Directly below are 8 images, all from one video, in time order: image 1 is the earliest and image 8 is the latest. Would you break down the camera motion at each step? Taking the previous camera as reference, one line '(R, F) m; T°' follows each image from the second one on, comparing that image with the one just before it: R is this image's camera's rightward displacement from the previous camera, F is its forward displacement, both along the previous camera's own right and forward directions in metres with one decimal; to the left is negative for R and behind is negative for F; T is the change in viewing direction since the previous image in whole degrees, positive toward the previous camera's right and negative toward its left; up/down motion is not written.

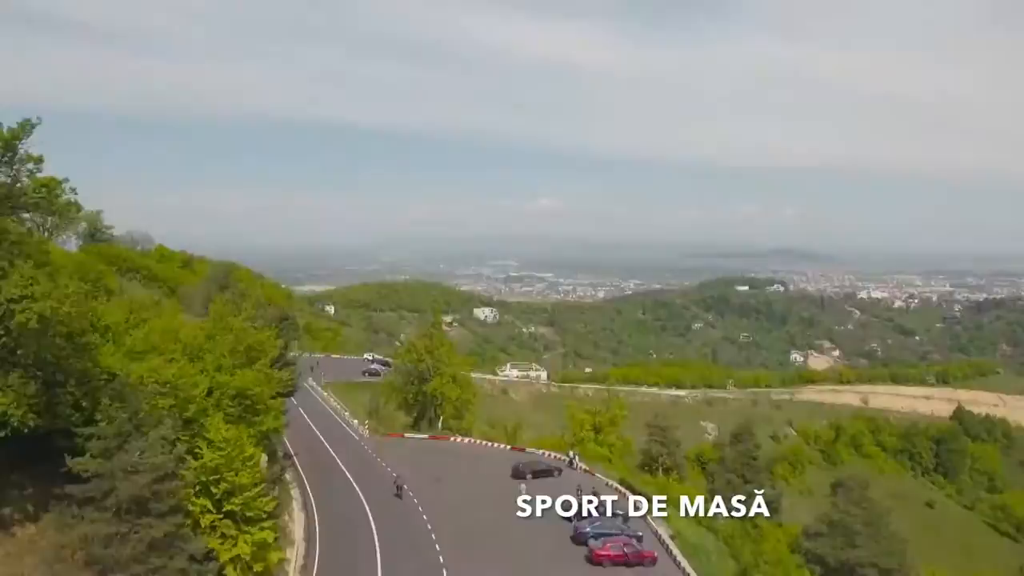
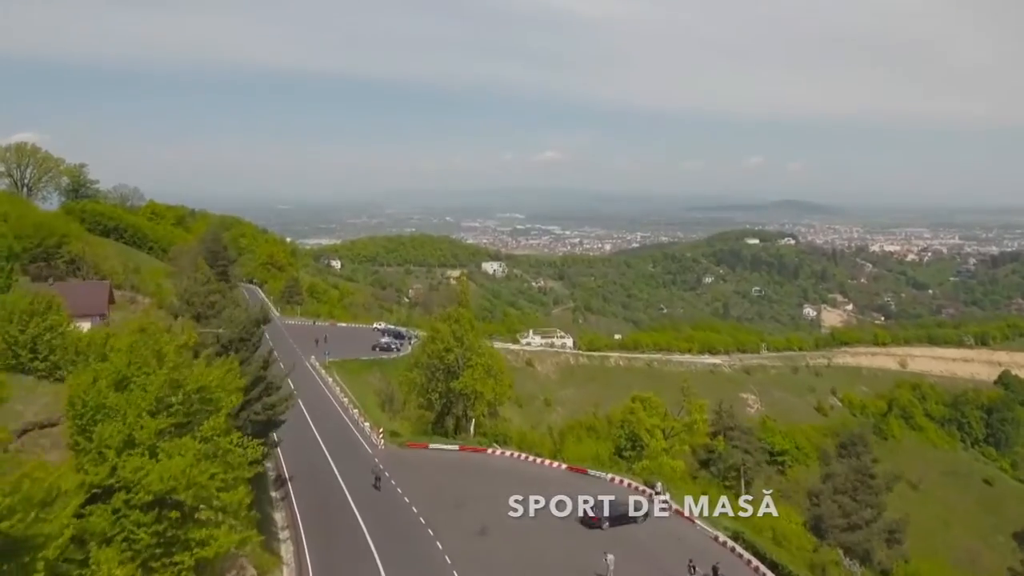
(-2.4, +11.1) m; -1°
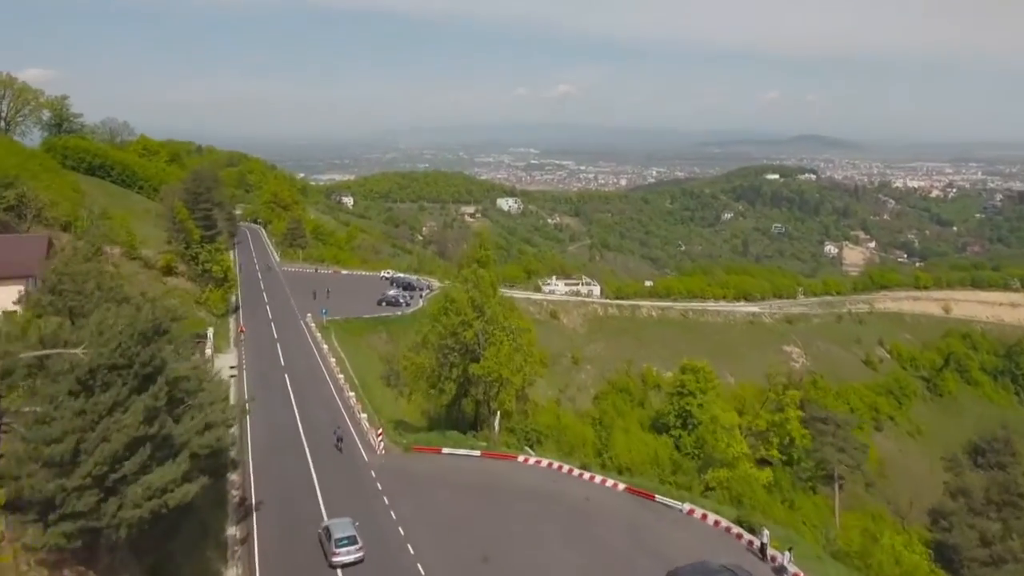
(-1.0, +10.0) m; -1°
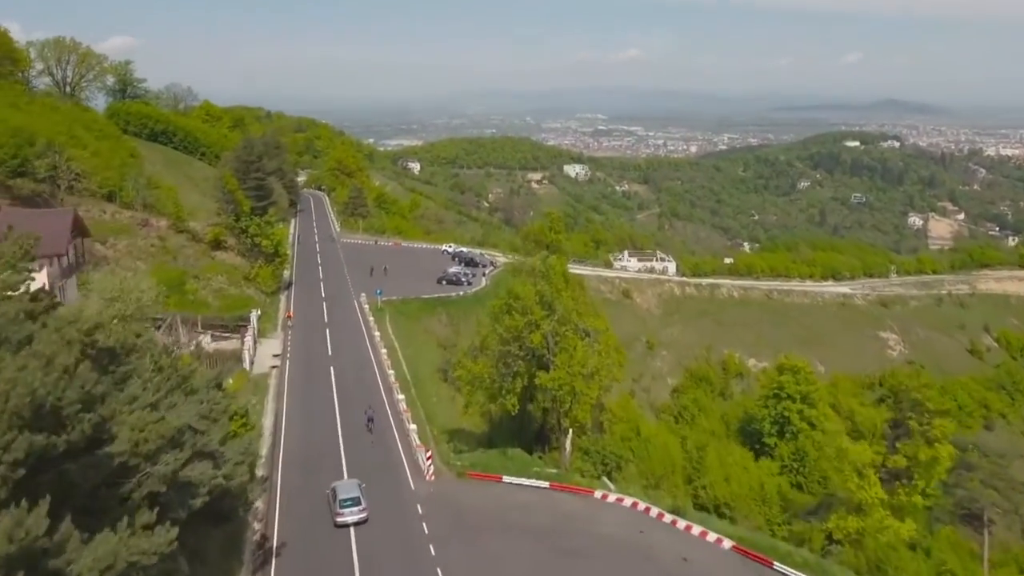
(-0.5, +5.8) m; -5°
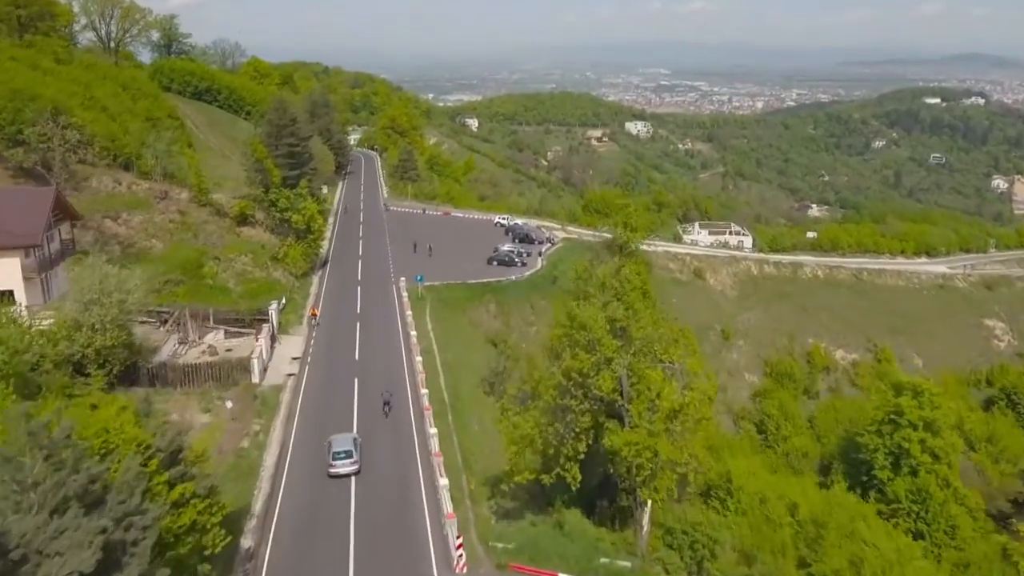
(-0.2, +7.2) m; -4°
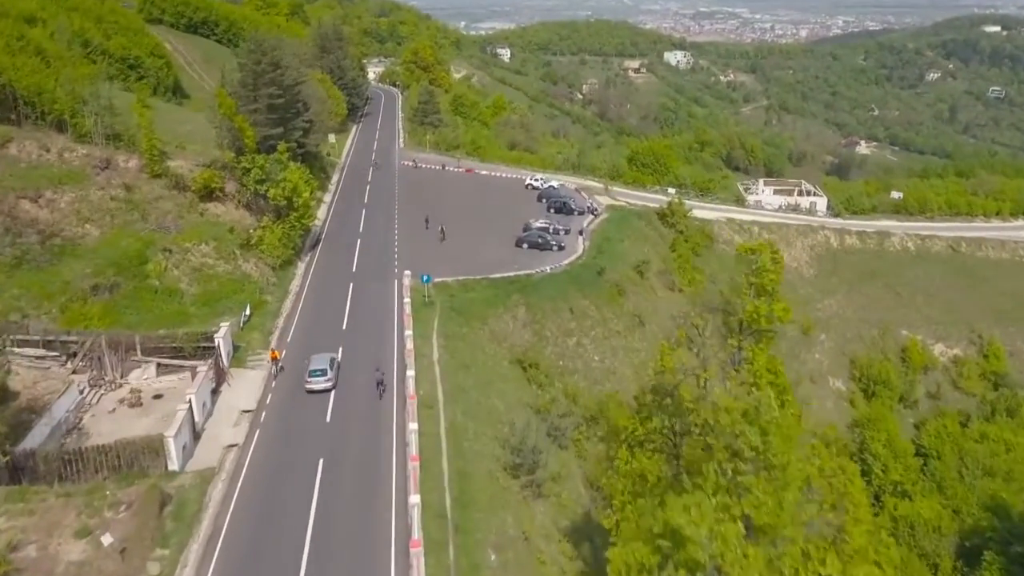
(-0.2, +11.2) m; -2°
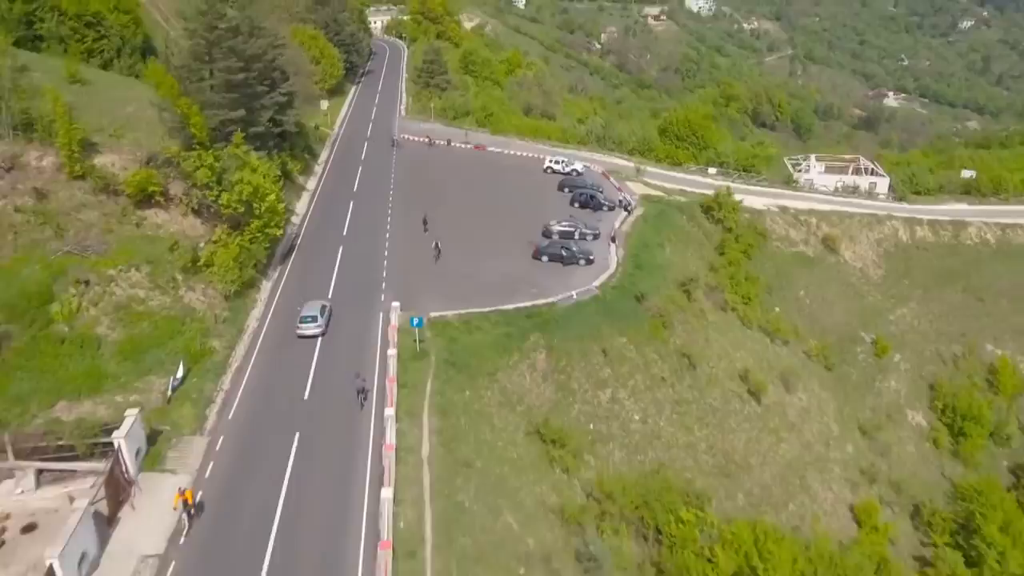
(-0.2, +8.8) m; -1°
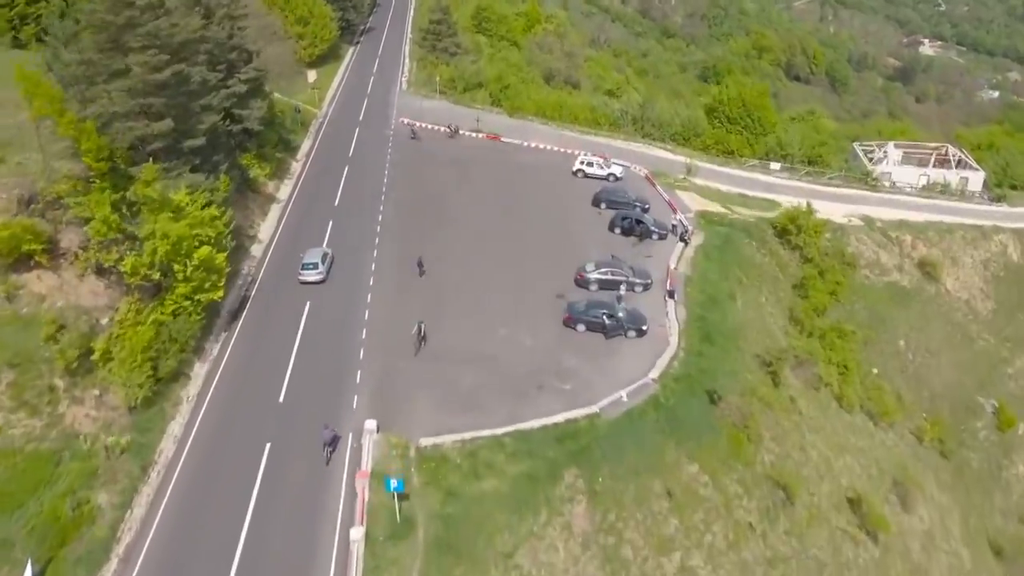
(-0.4, +9.9) m; -1°
